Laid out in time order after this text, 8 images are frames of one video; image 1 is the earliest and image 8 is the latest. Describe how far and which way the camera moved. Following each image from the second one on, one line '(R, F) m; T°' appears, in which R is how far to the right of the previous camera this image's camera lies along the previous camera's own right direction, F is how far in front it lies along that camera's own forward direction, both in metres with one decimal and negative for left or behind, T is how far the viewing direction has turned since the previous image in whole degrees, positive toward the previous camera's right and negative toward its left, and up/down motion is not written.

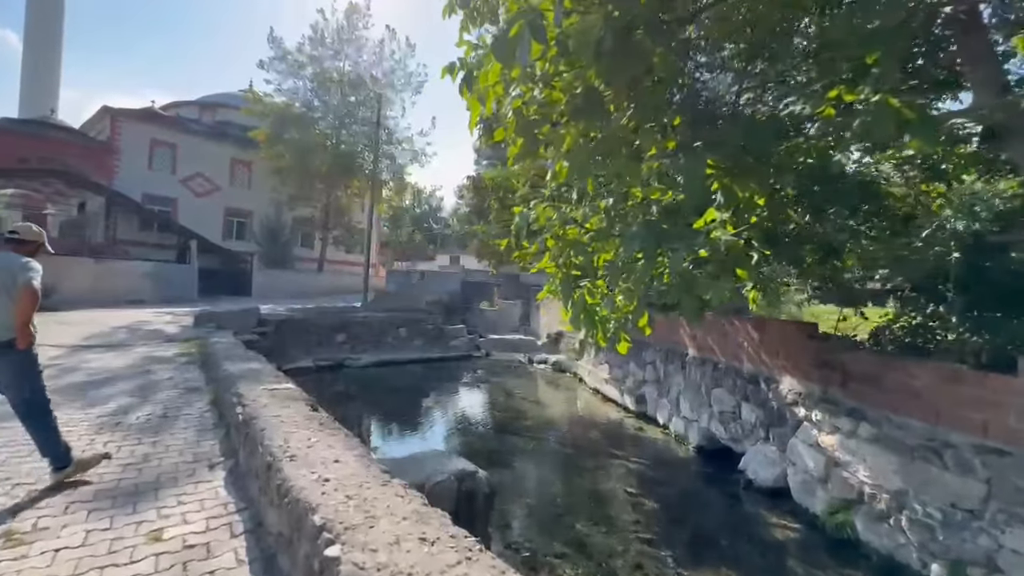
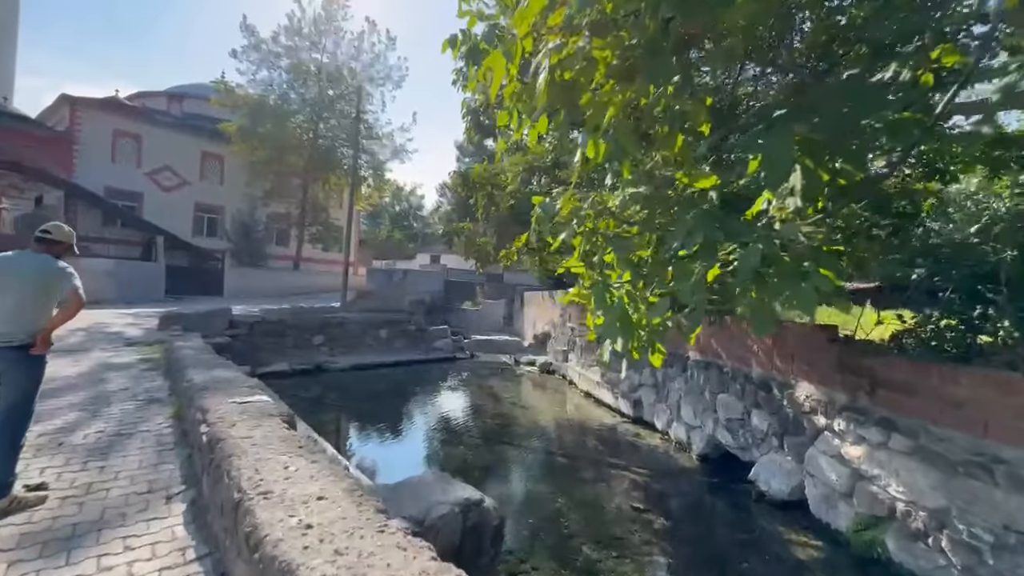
(-0.2, +0.4) m; +2°
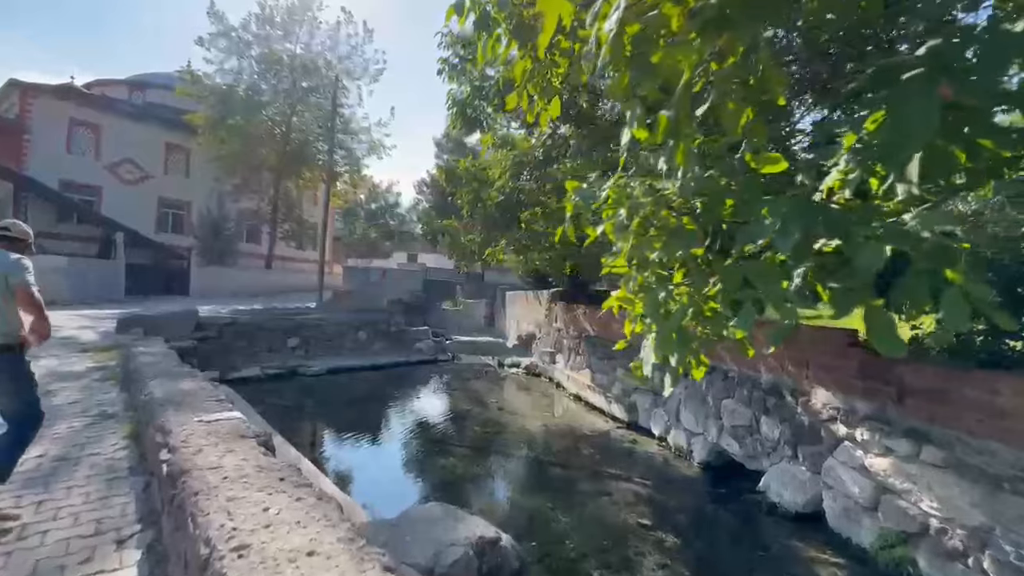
(-0.2, +0.4) m; +3°
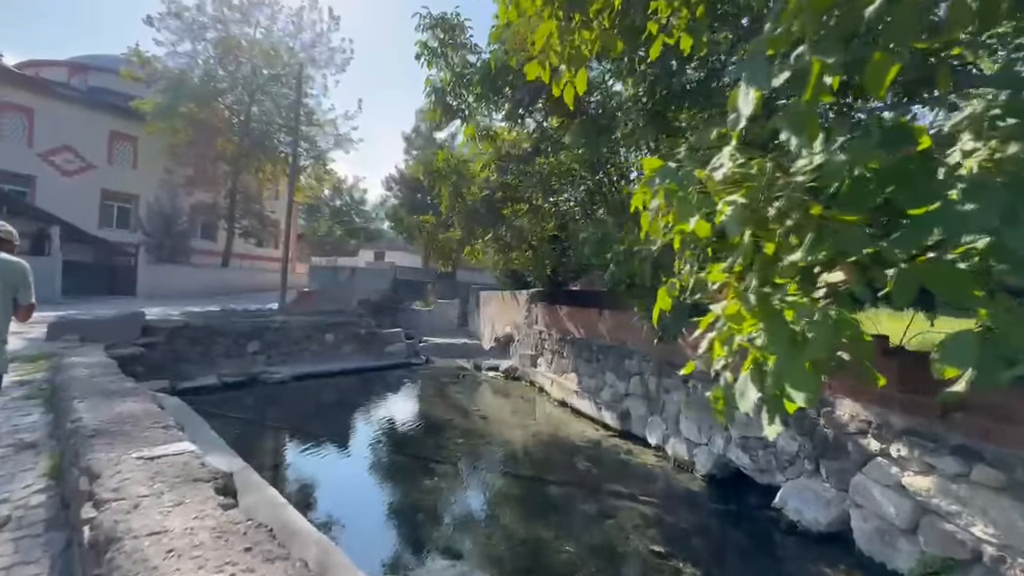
(-0.3, +0.5) m; +4°
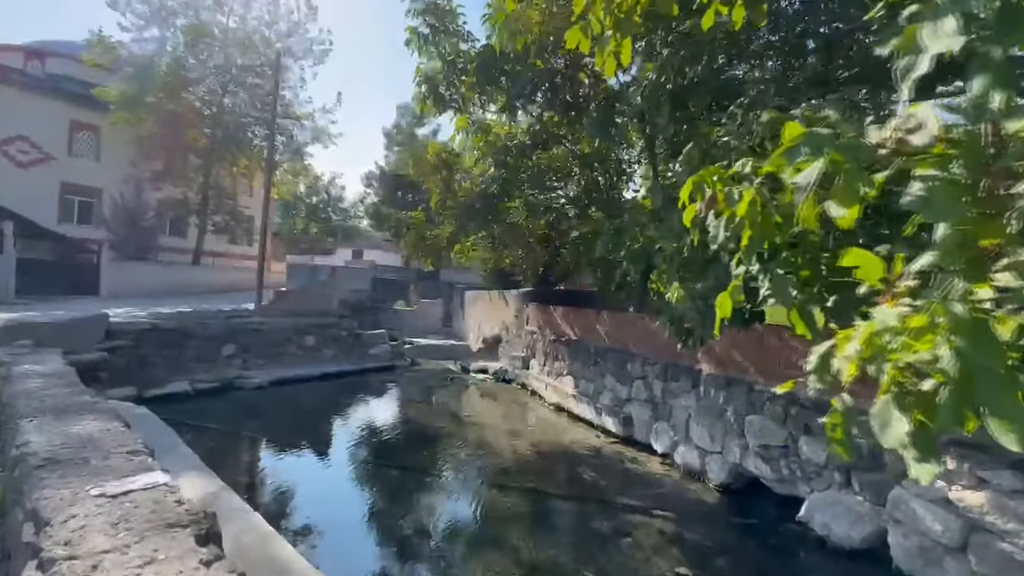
(-0.3, +0.4) m; +3°
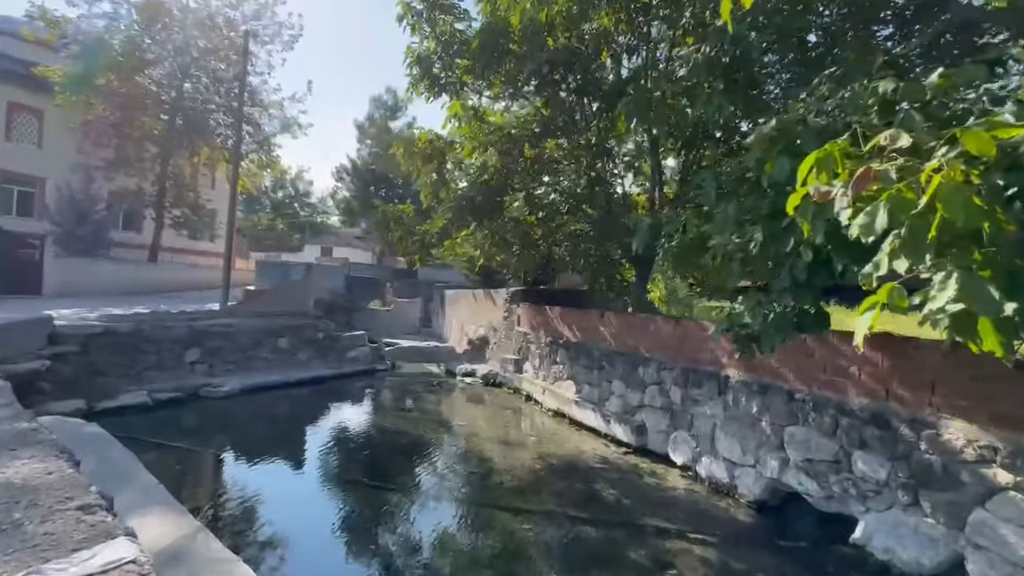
(-0.5, +0.6) m; +4°
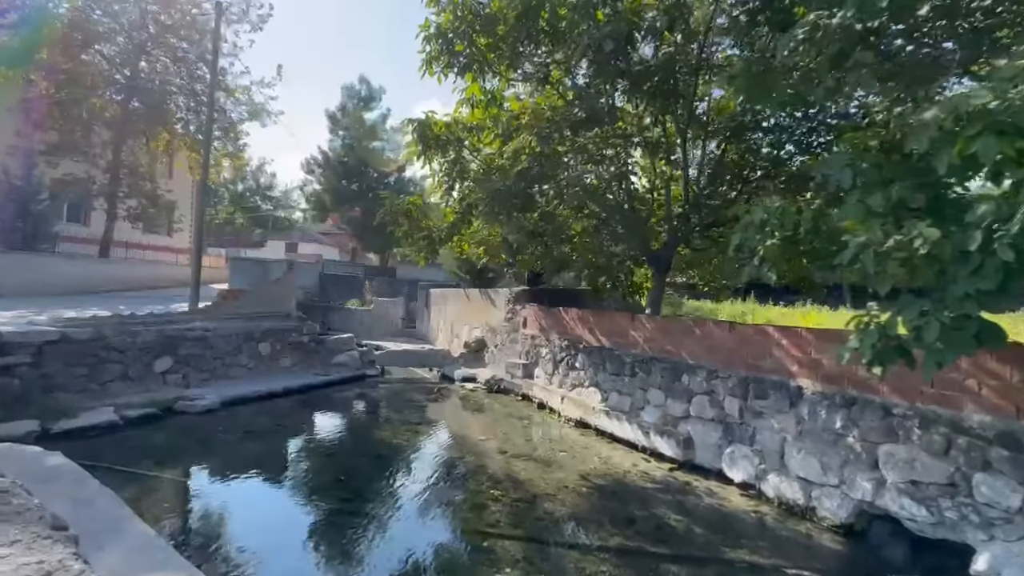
(-0.9, +0.7) m; +4°
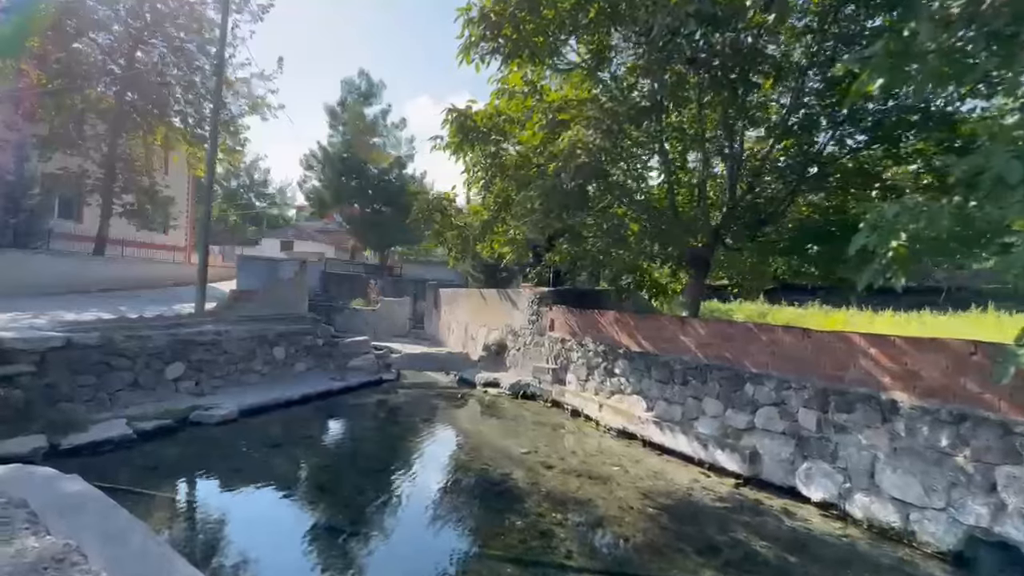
(-0.7, +0.4) m; +1°
